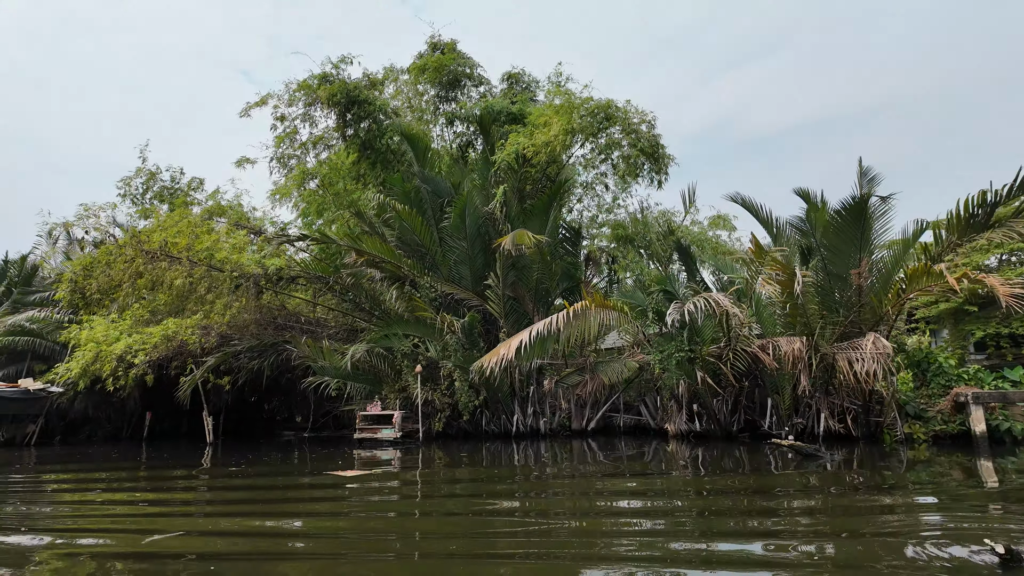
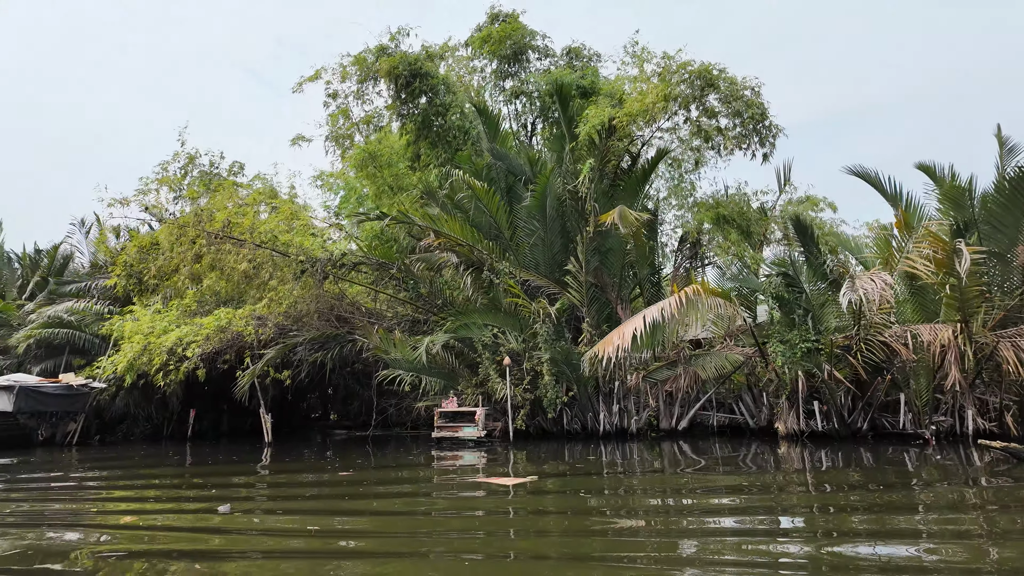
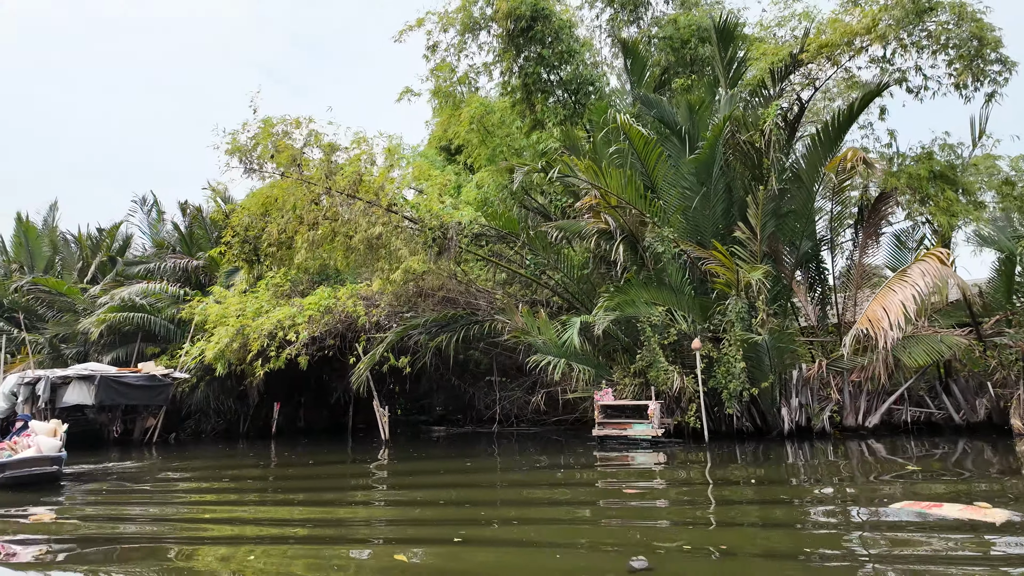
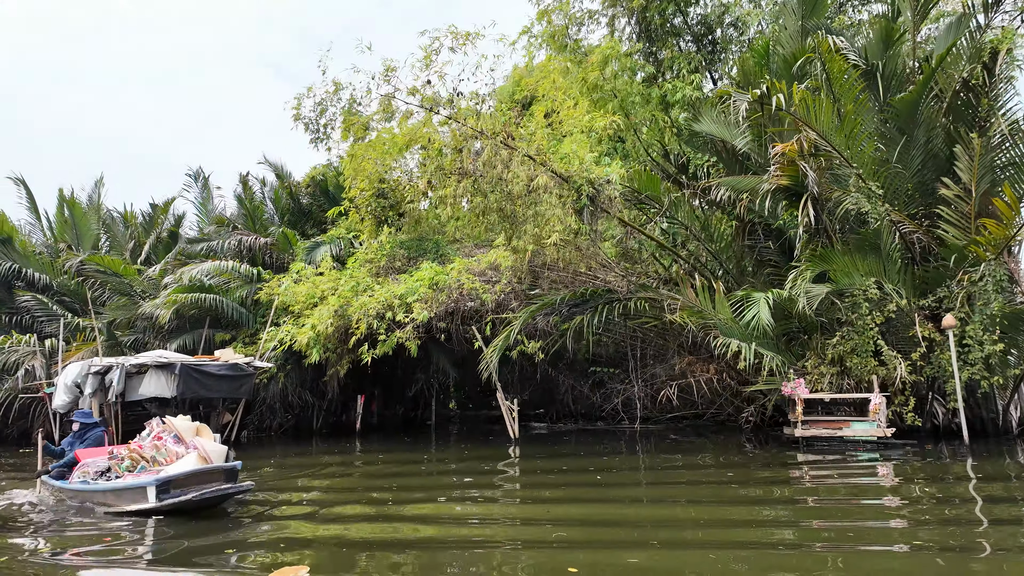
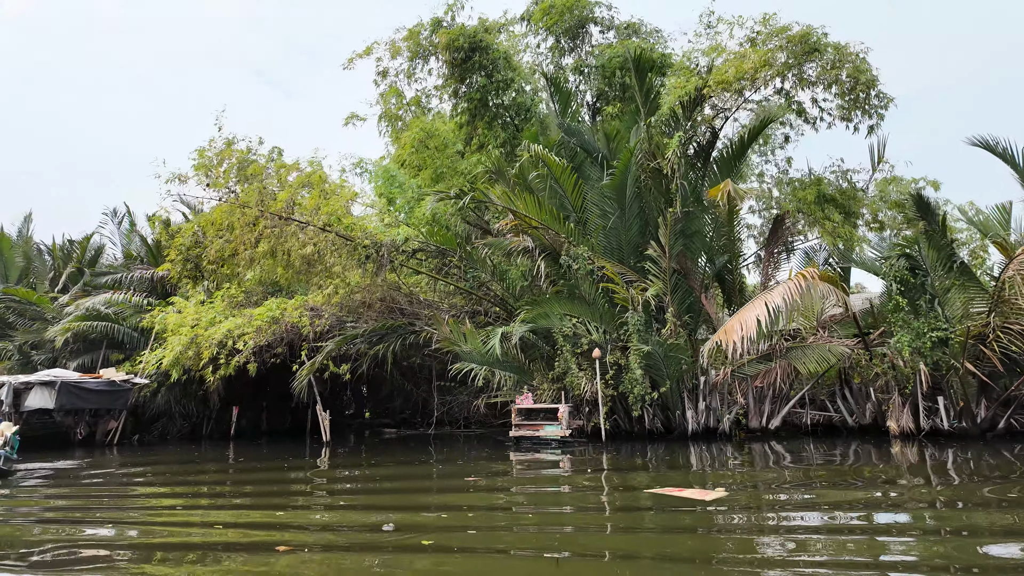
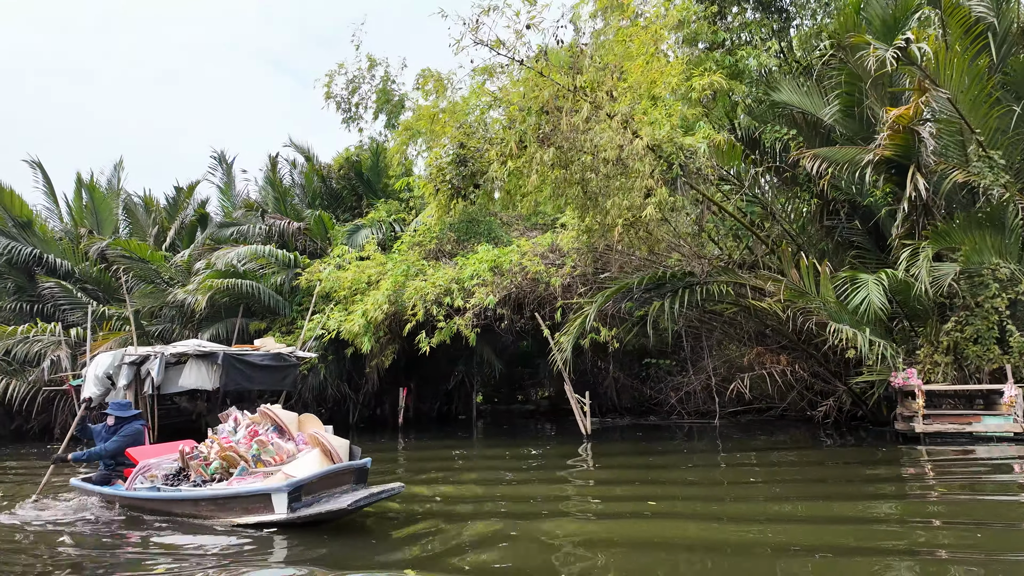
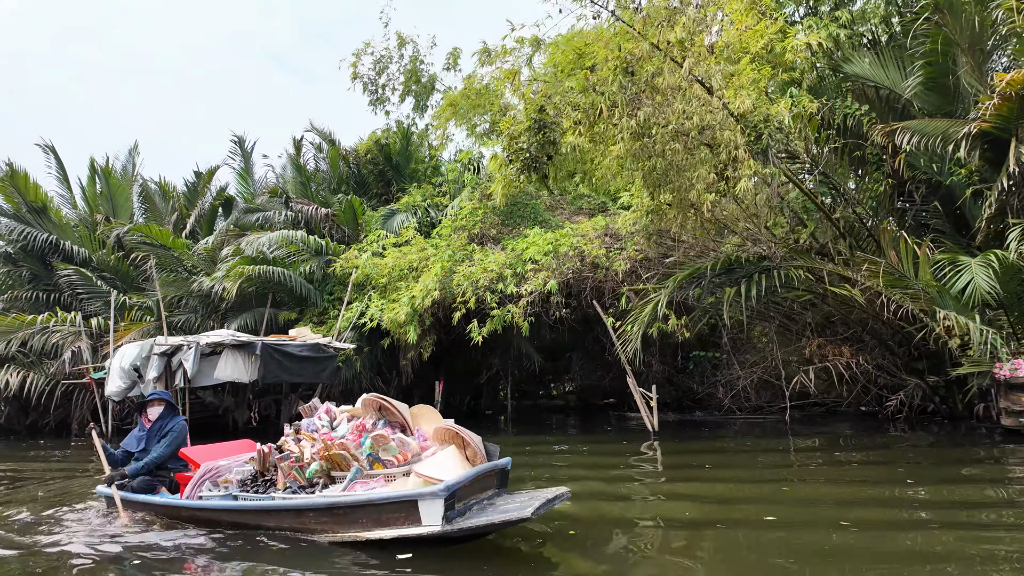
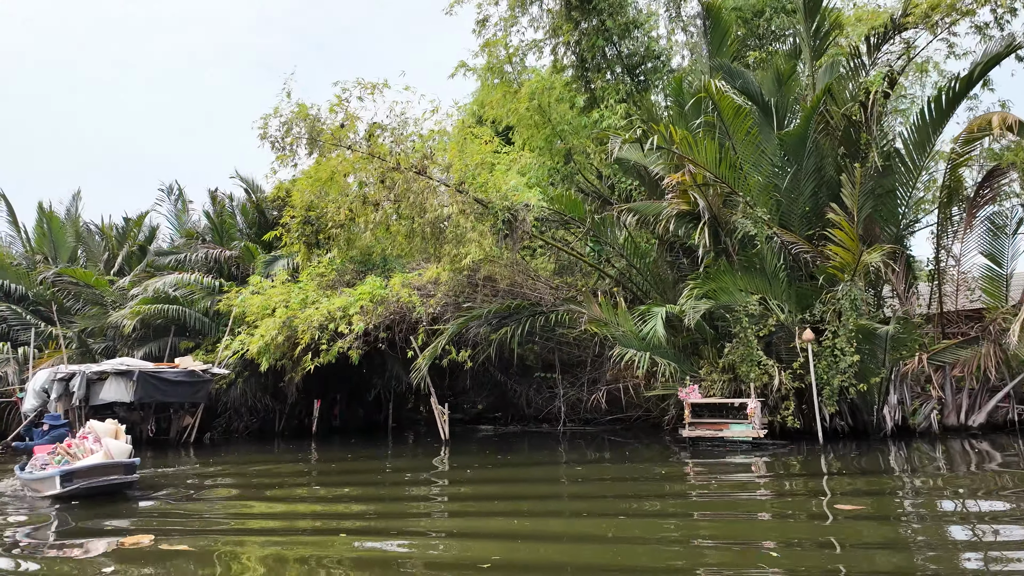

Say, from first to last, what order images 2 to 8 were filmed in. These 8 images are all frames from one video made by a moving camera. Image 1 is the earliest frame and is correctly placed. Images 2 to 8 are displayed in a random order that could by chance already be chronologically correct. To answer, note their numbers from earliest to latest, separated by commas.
2, 5, 3, 8, 4, 6, 7
